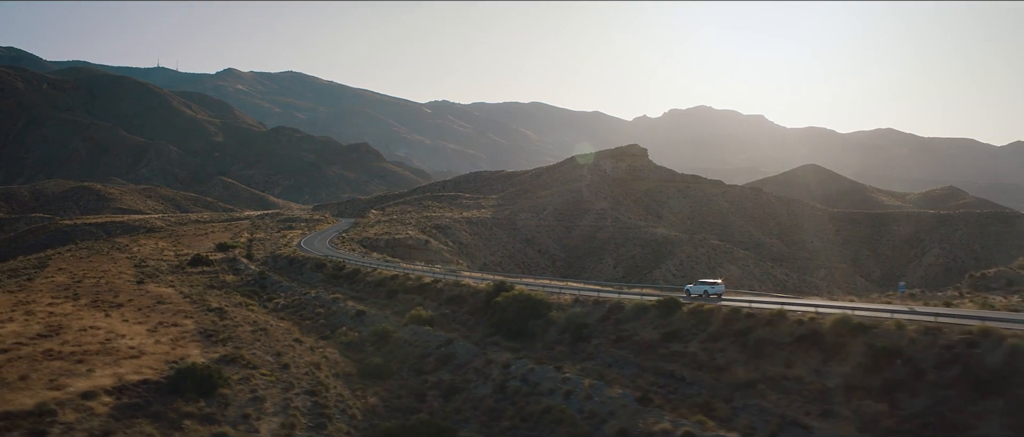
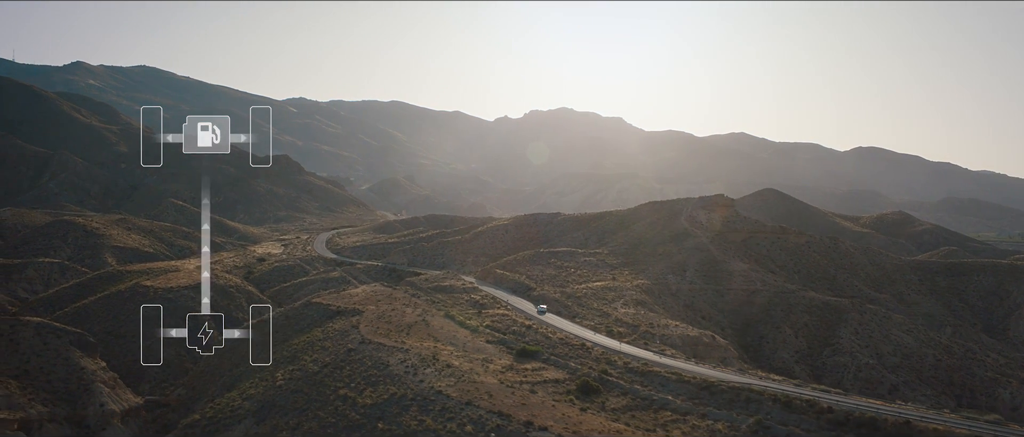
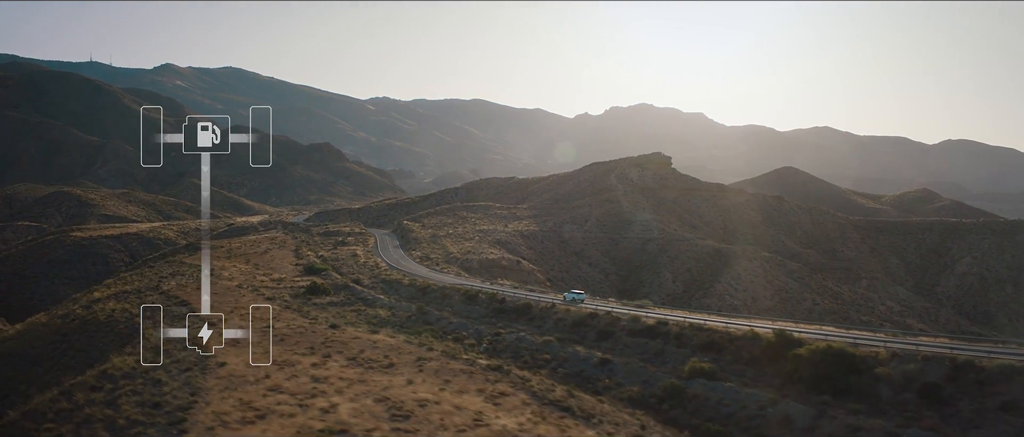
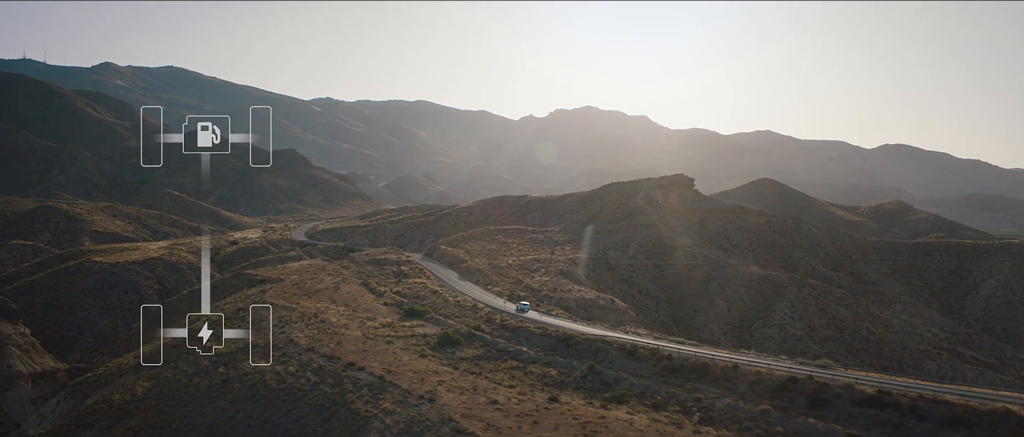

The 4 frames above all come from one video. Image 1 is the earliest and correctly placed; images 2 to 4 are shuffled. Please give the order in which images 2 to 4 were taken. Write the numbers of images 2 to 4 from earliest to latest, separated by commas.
3, 4, 2
